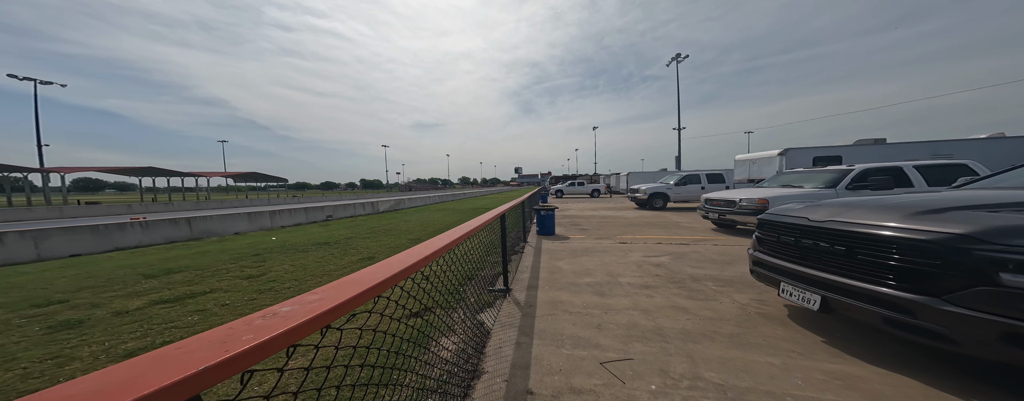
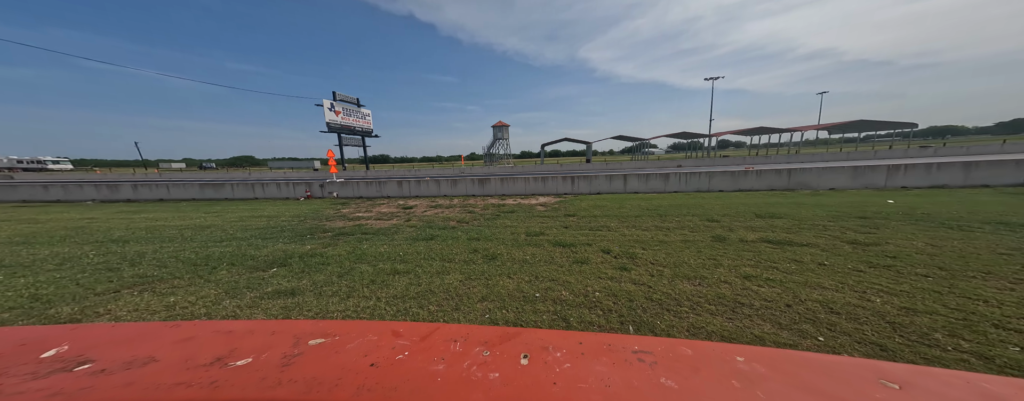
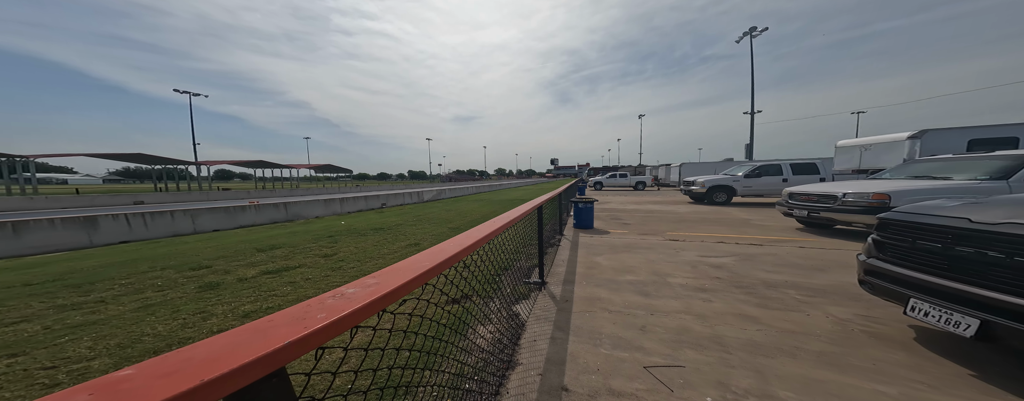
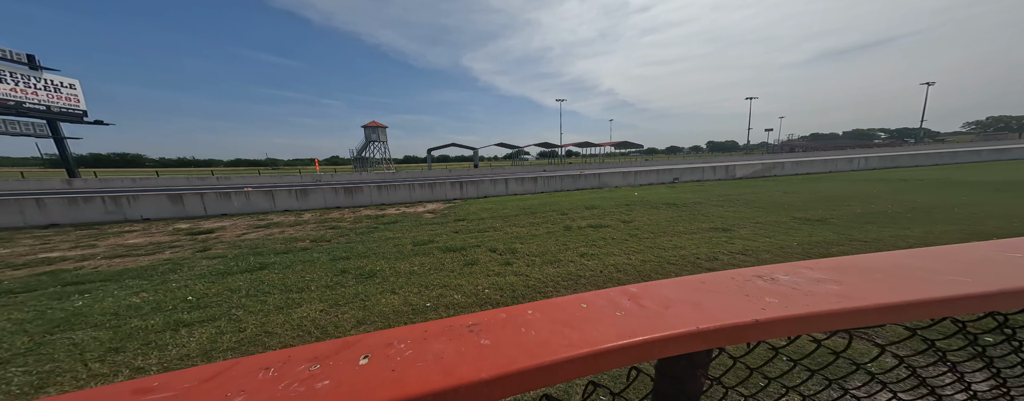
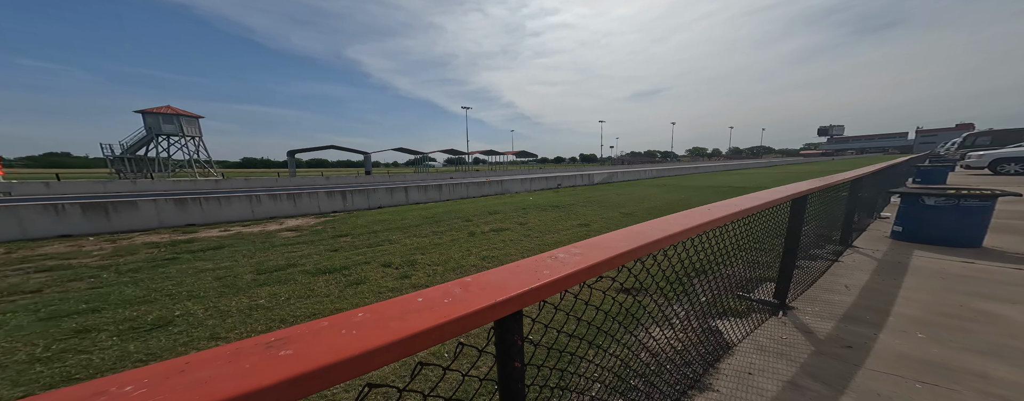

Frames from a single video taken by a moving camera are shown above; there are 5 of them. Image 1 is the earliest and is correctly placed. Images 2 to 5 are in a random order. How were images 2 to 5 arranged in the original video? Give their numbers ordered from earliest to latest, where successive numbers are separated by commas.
3, 5, 4, 2
